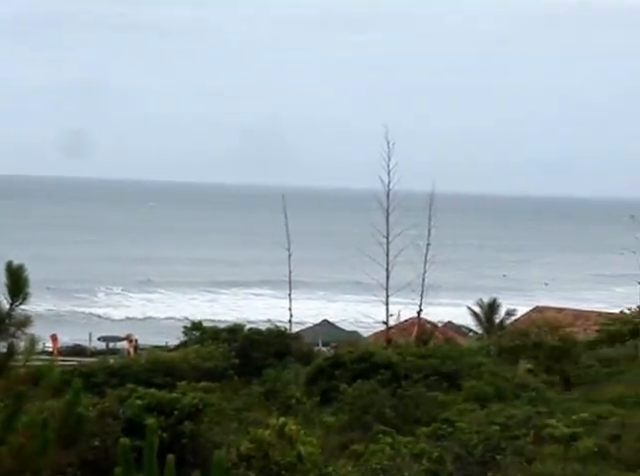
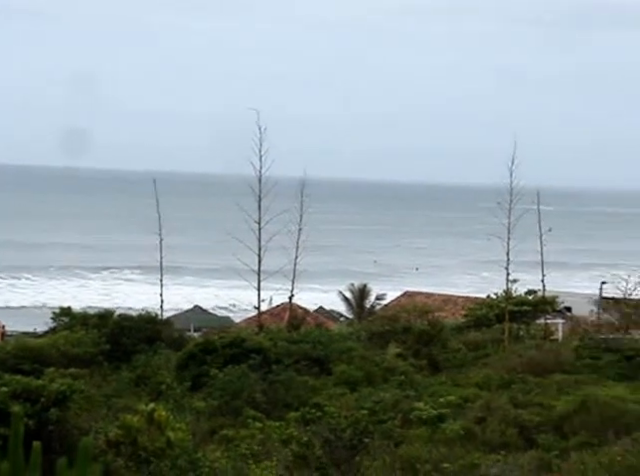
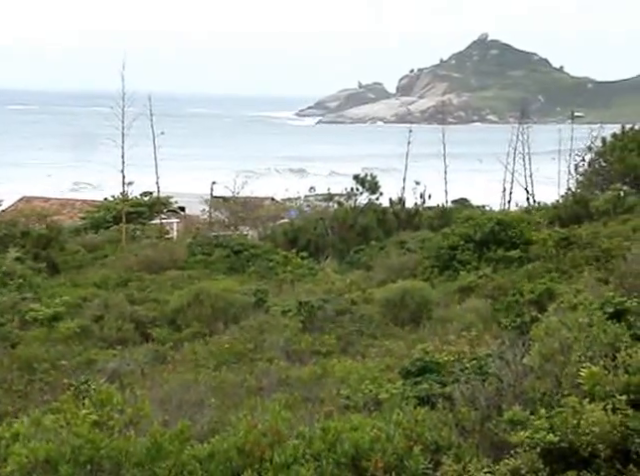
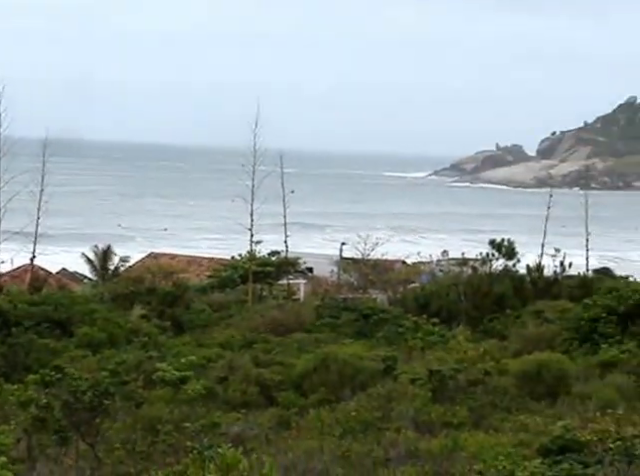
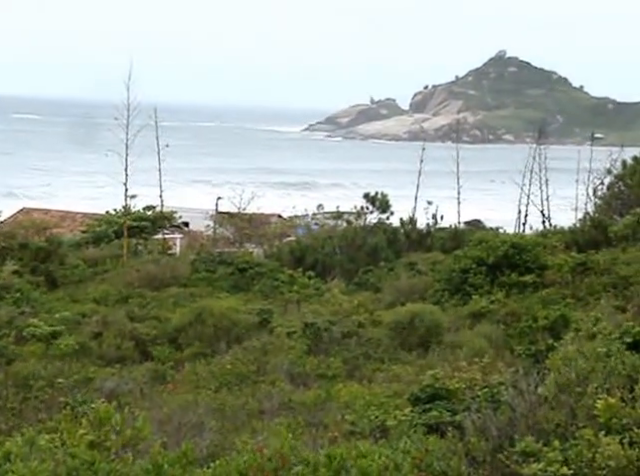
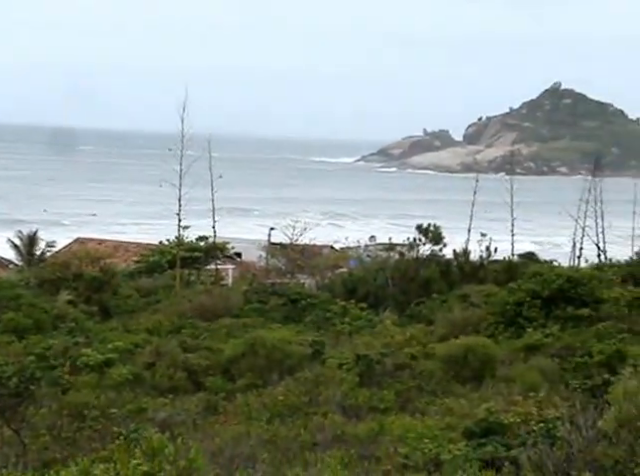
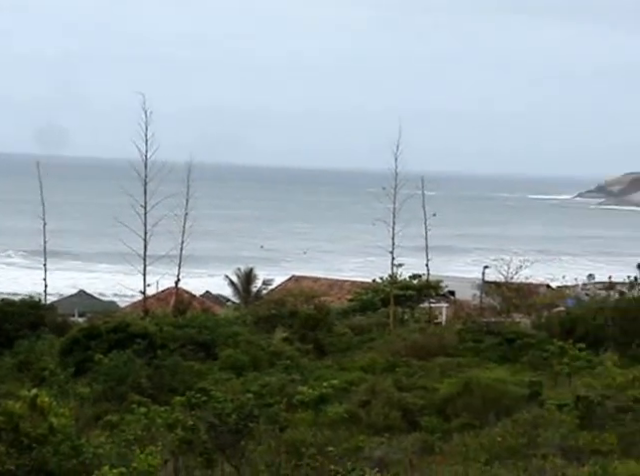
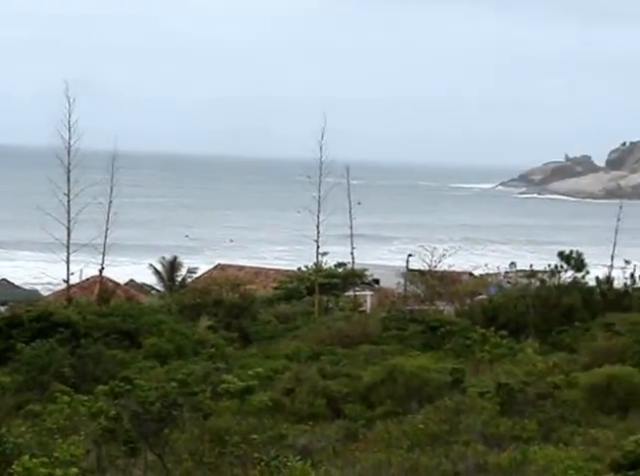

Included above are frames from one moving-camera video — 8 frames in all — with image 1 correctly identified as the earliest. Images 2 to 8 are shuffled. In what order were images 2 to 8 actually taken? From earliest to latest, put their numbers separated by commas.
2, 7, 8, 4, 6, 5, 3
